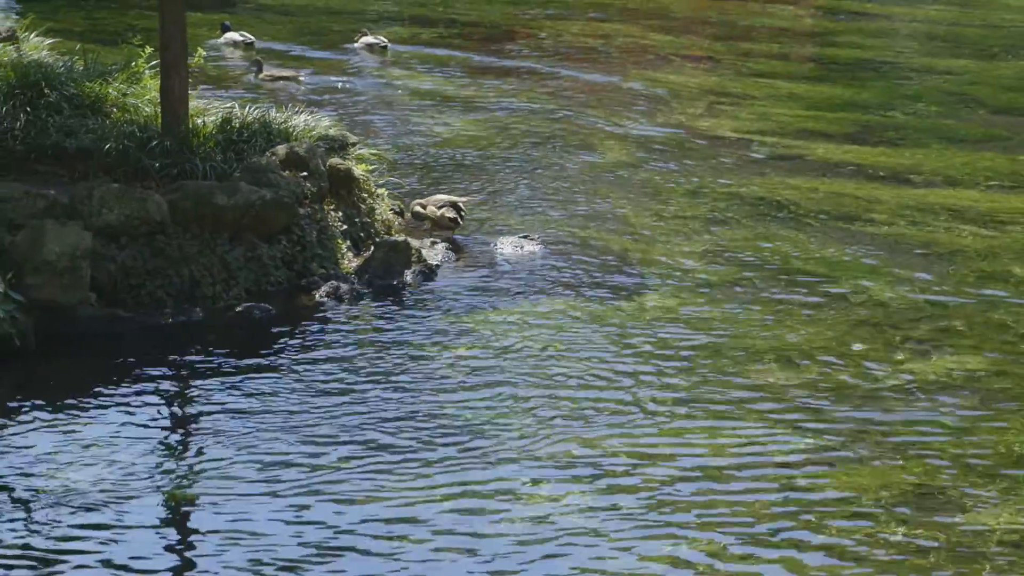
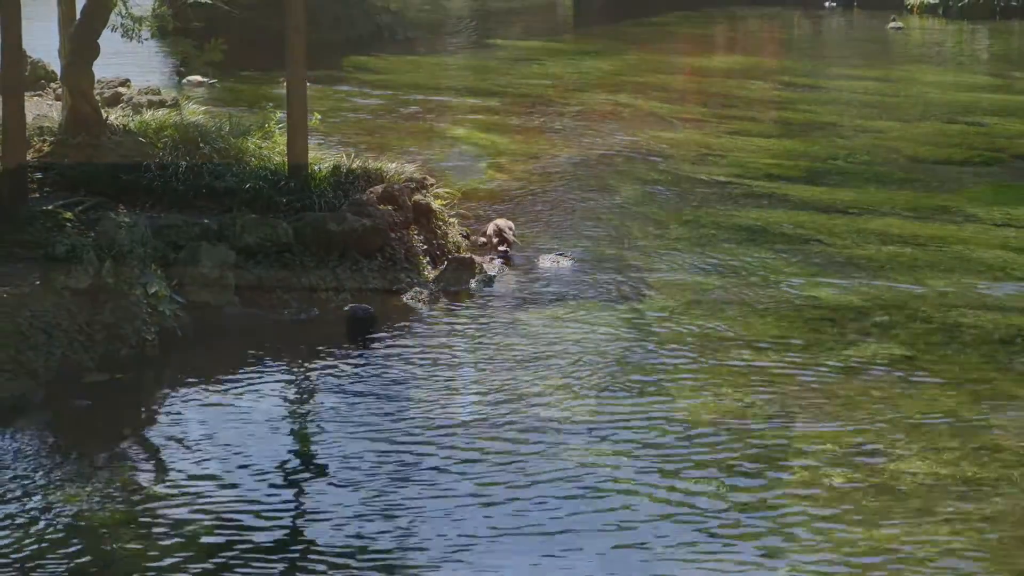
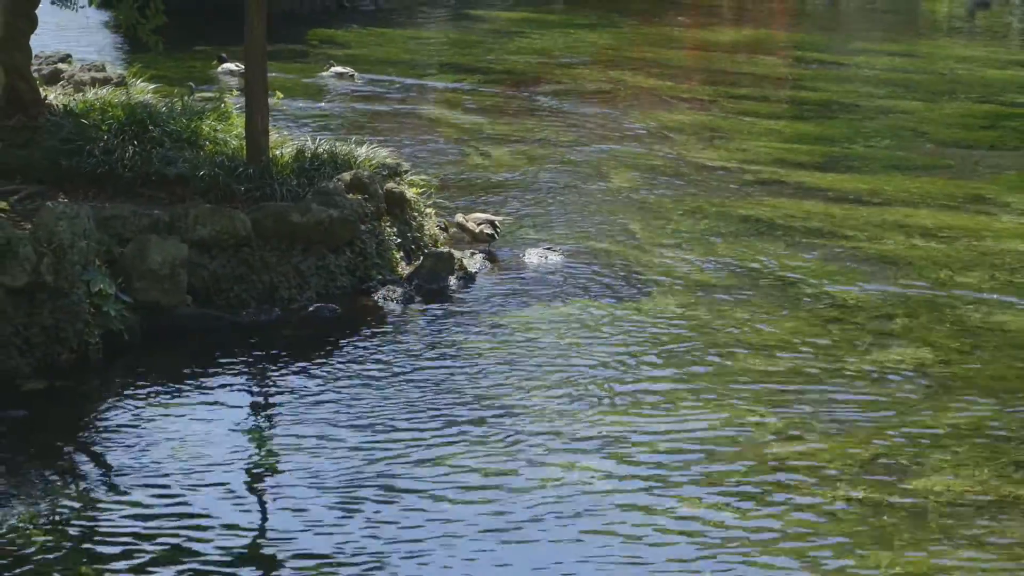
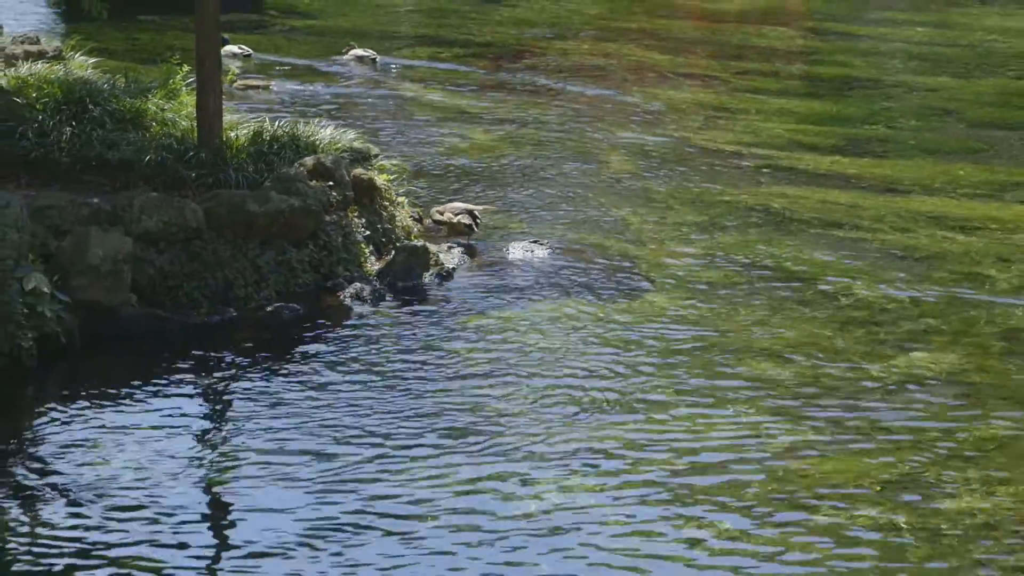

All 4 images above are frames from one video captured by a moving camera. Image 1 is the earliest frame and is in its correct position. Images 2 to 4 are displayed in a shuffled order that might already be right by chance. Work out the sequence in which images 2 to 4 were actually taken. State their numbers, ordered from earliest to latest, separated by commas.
4, 3, 2
